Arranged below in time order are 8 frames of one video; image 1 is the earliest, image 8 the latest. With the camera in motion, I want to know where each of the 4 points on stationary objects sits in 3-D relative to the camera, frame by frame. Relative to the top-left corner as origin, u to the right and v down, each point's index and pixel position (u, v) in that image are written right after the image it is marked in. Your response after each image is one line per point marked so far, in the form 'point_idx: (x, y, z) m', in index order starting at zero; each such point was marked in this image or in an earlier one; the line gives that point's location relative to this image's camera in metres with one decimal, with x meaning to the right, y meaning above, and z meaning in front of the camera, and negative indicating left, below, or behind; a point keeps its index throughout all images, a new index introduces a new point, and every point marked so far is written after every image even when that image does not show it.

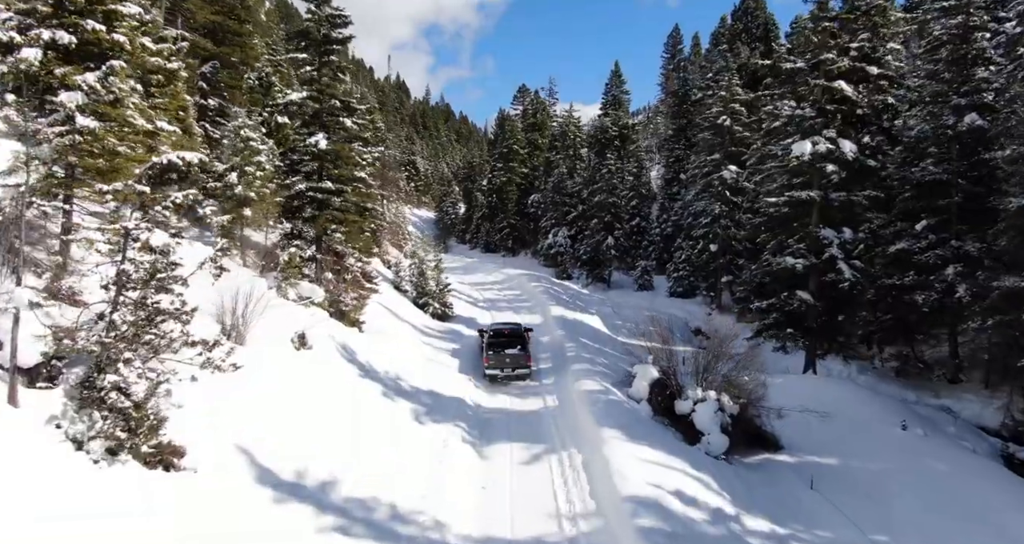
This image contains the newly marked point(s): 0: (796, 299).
0: (+10.4, -1.0, +20.0) m
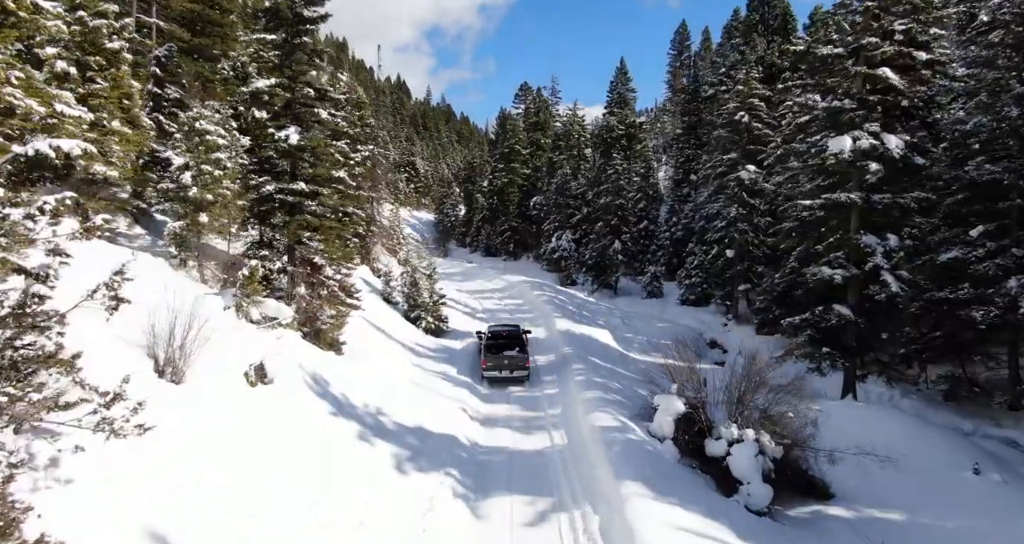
0: (+10.4, -1.4, +17.7) m
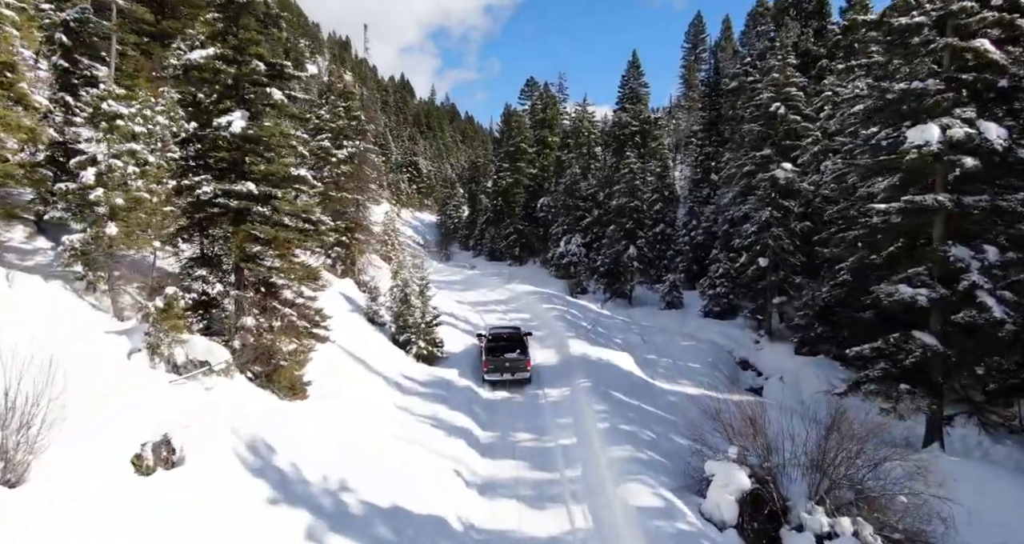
0: (+10.6, -1.9, +14.3) m
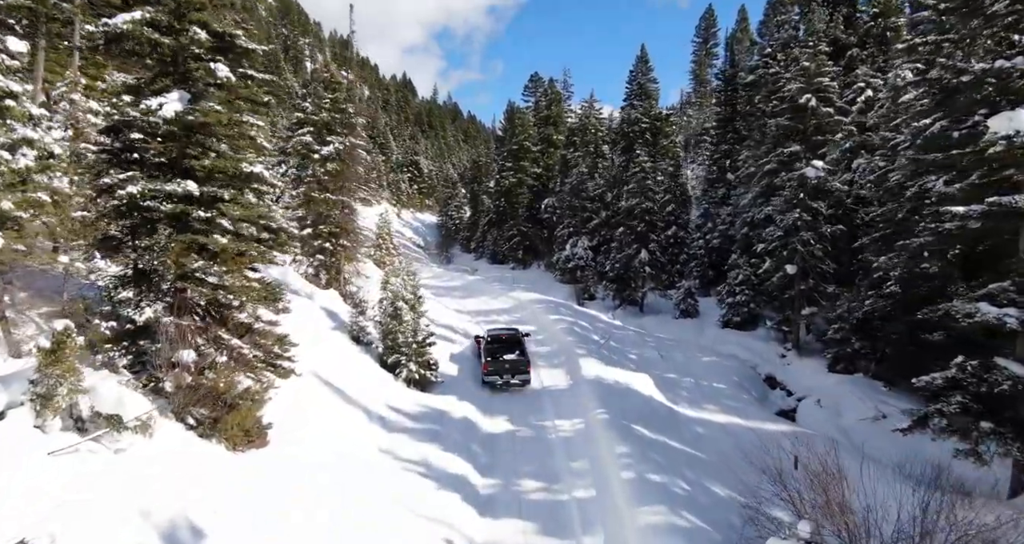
0: (+10.7, -2.3, +11.9) m
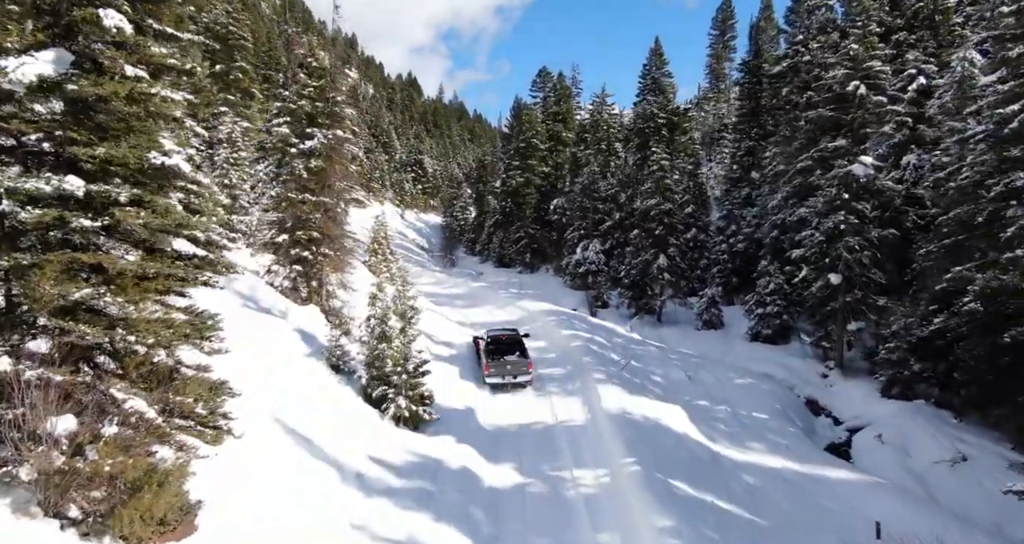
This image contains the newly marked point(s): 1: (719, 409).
0: (+10.9, -2.7, +9.1) m
1: (+6.9, -4.5, +18.1) m
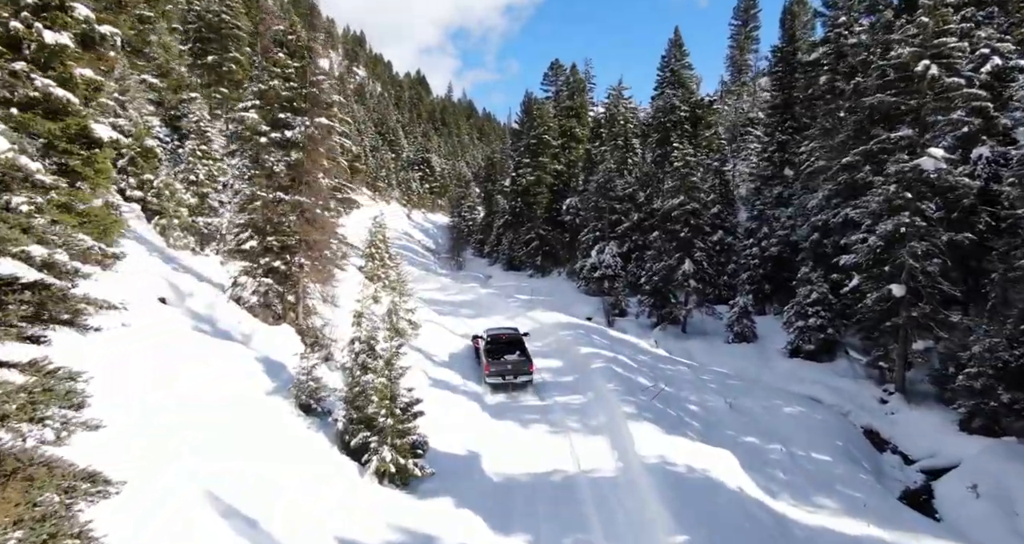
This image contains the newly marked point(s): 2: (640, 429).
0: (+11.1, -3.1, +6.0) m
1: (+7.2, -4.9, +15.1) m
2: (+3.3, -4.0, +14.1) m
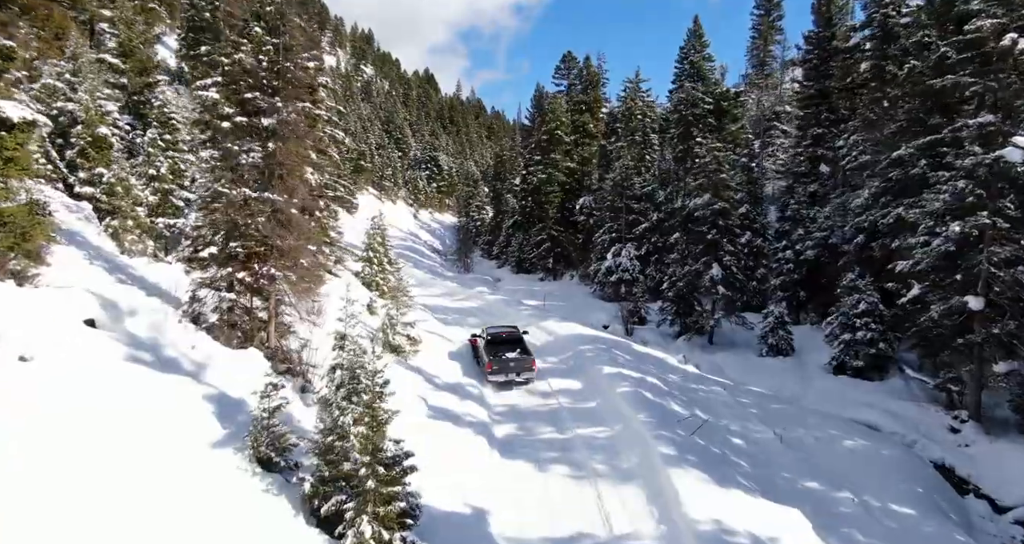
0: (+11.3, -3.3, +3.3) m
1: (+7.5, -5.2, +12.5) m
2: (+3.6, -4.3, +11.5) m
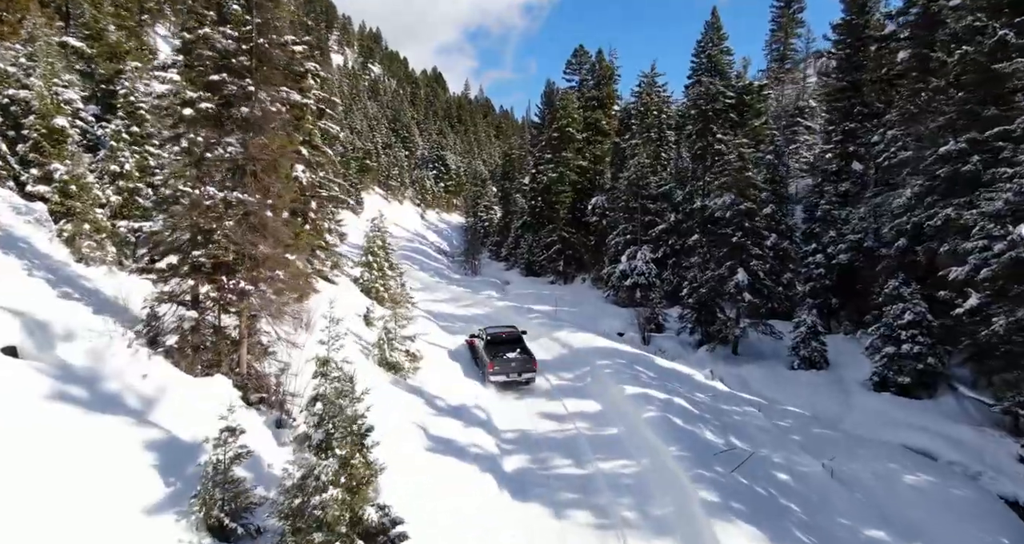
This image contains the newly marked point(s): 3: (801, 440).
0: (+11.4, -3.6, +1.3) m
1: (+7.8, -5.4, +10.5) m
2: (+3.9, -4.6, +9.7) m
3: (+8.3, -4.8, +15.8) m
